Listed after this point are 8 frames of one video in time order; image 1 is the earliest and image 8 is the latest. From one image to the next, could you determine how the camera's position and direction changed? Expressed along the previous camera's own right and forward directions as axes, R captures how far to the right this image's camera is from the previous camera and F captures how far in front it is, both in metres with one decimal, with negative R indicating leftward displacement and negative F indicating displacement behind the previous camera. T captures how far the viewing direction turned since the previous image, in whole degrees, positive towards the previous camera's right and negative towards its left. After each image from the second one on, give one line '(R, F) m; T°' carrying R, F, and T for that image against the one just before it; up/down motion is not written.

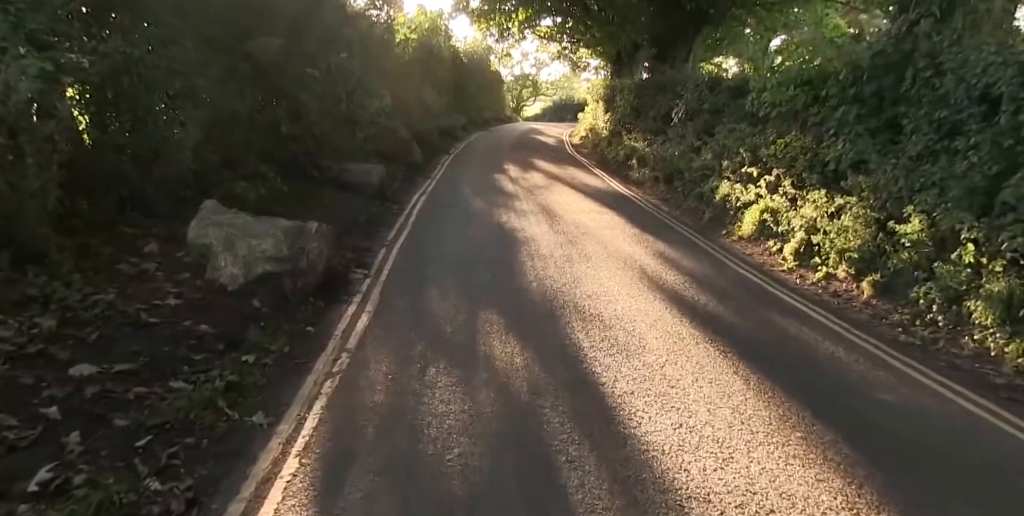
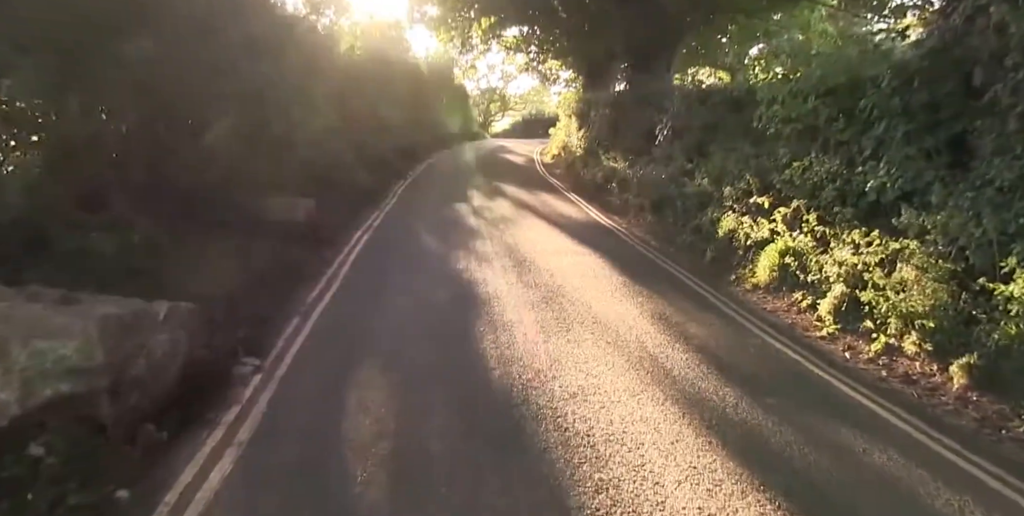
(+0.2, +2.4) m; +2°
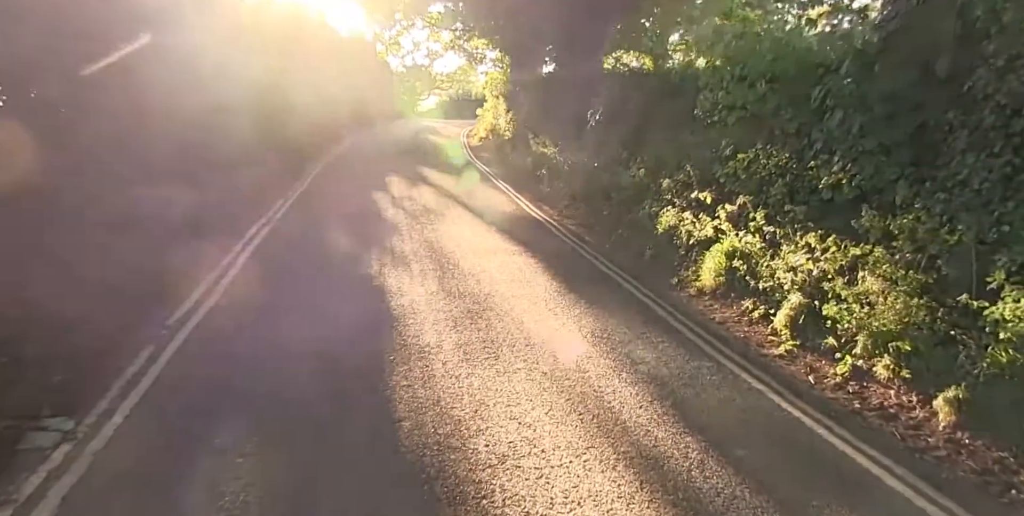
(+0.1, +1.2) m; +6°
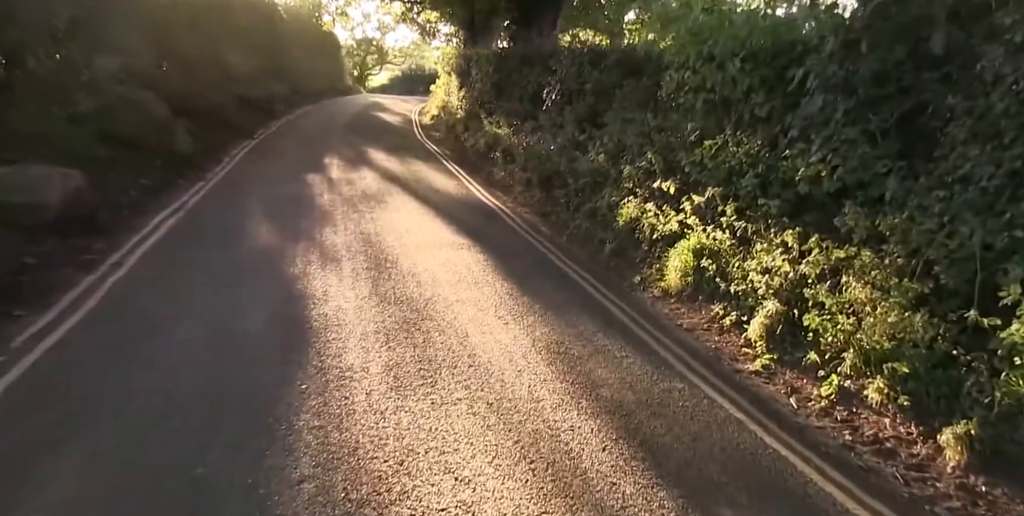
(+0.1, +1.0) m; +4°
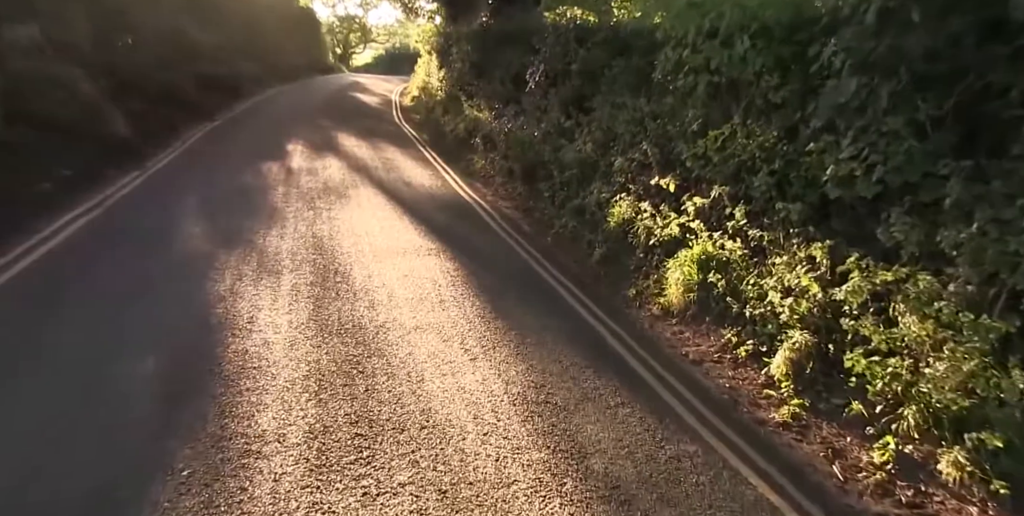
(+0.2, +1.3) m; +1°
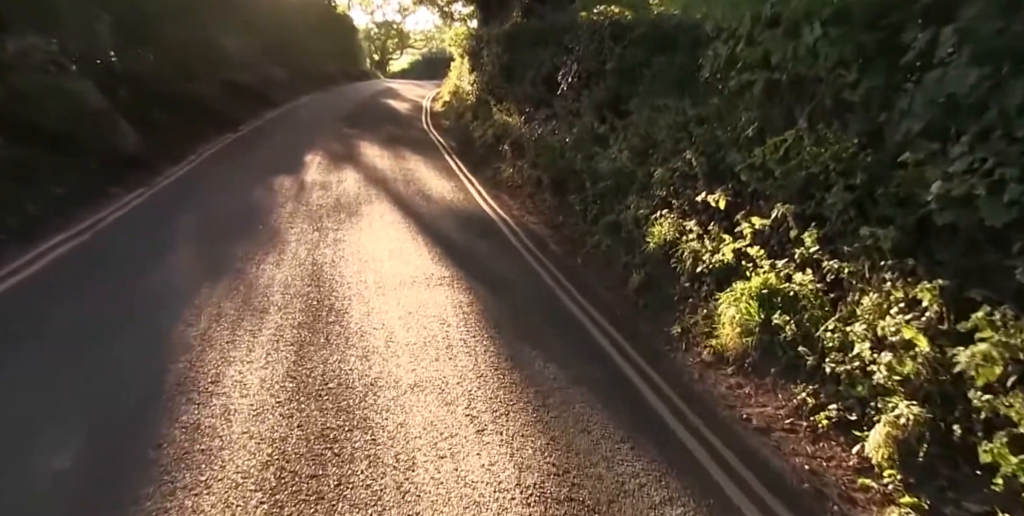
(+0.1, +1.1) m; -3°
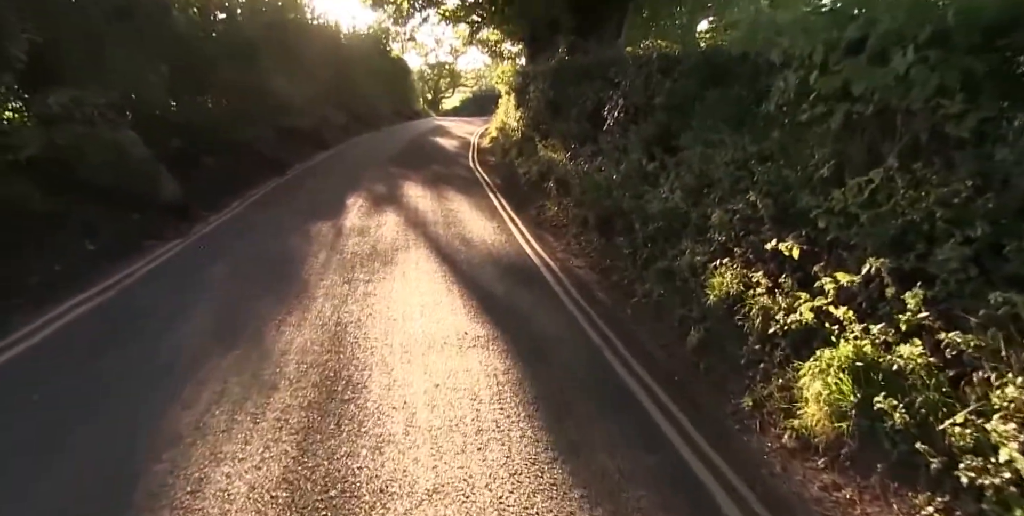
(+0.1, +0.9) m; -5°
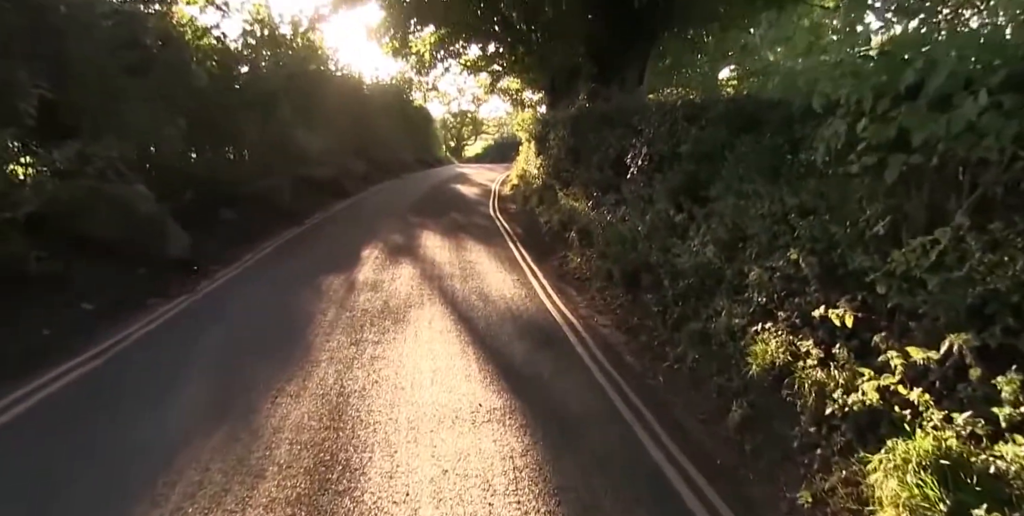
(0.0, +0.6) m; -2°
